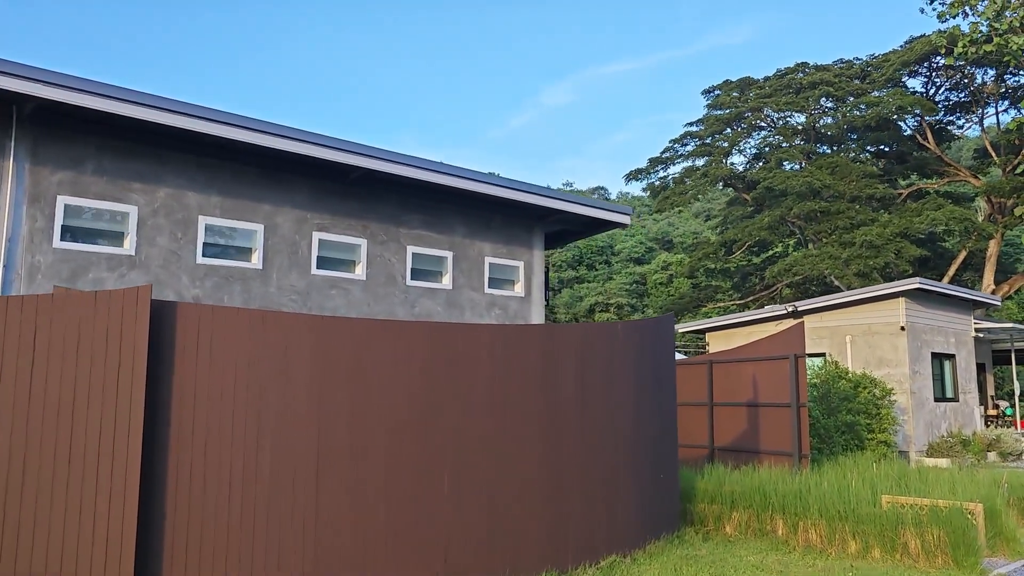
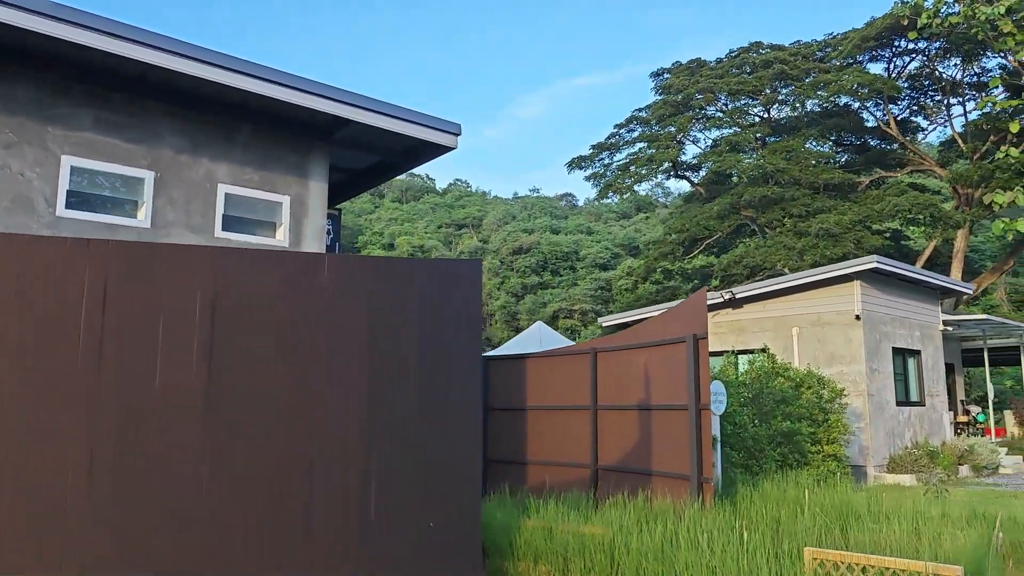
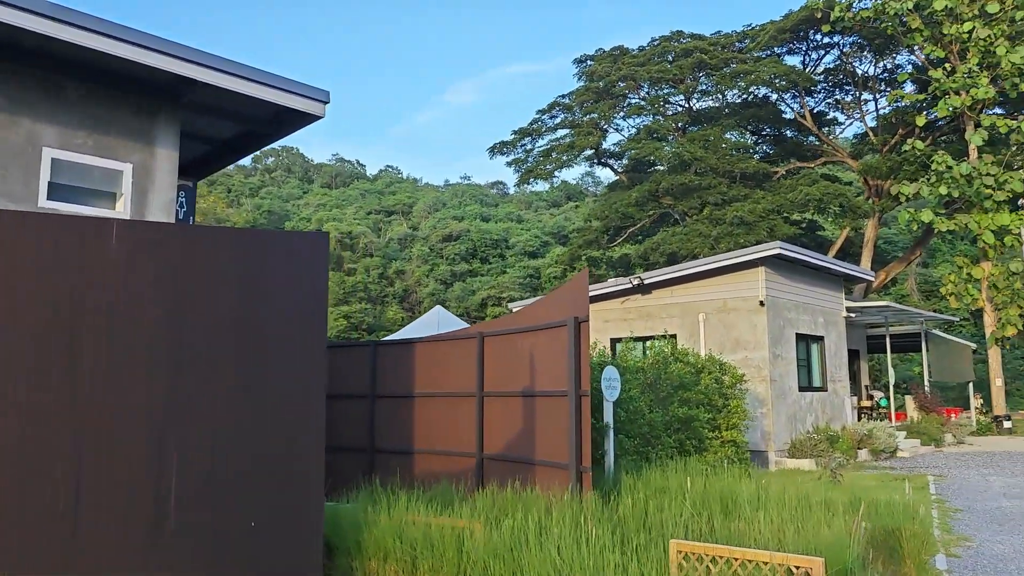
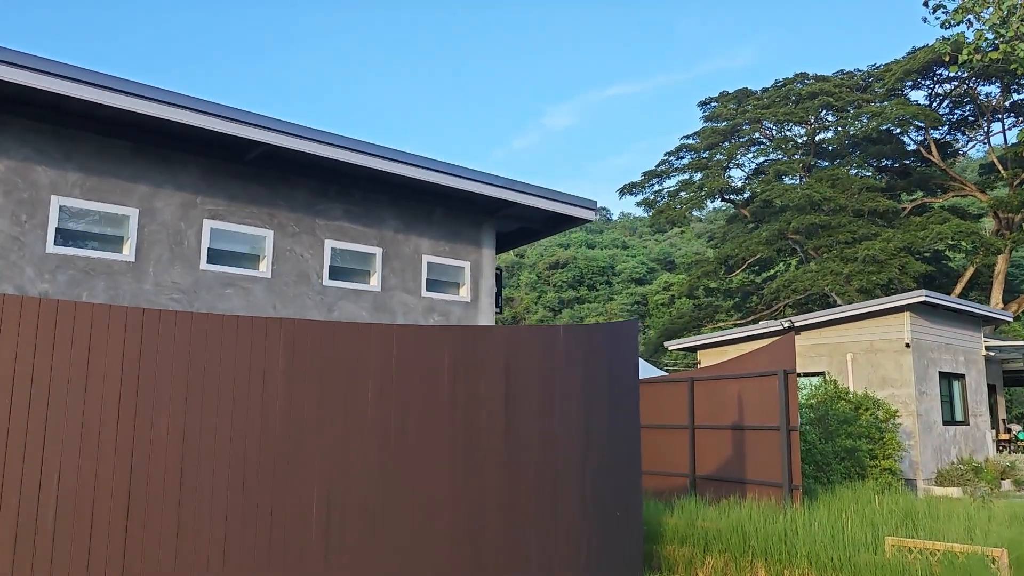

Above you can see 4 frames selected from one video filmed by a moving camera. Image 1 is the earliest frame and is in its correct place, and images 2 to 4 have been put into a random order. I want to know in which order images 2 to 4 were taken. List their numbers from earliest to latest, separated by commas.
4, 2, 3
